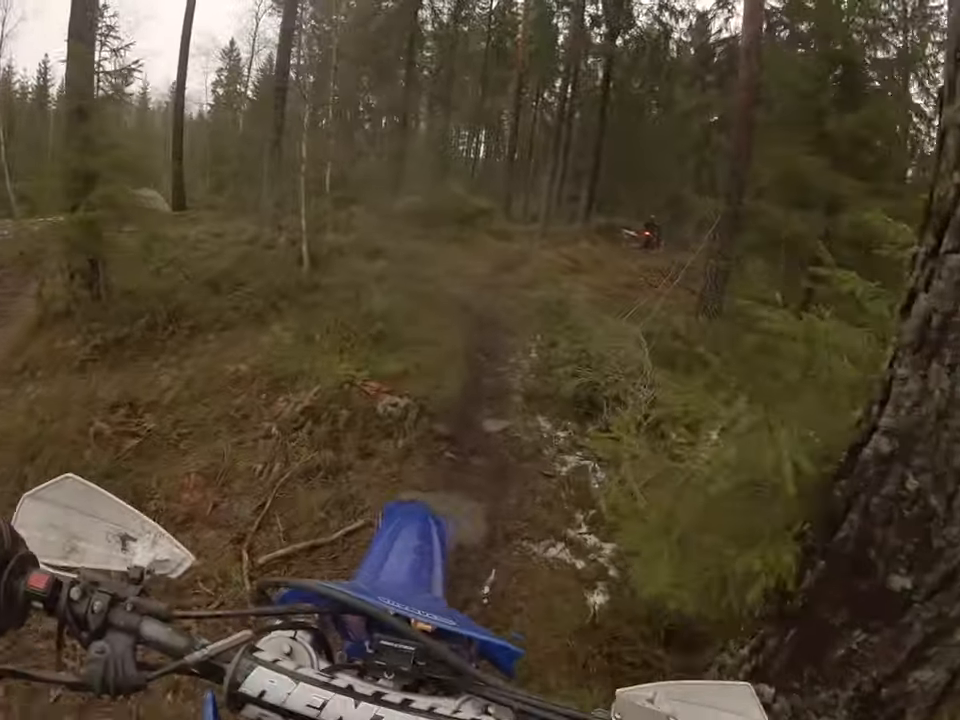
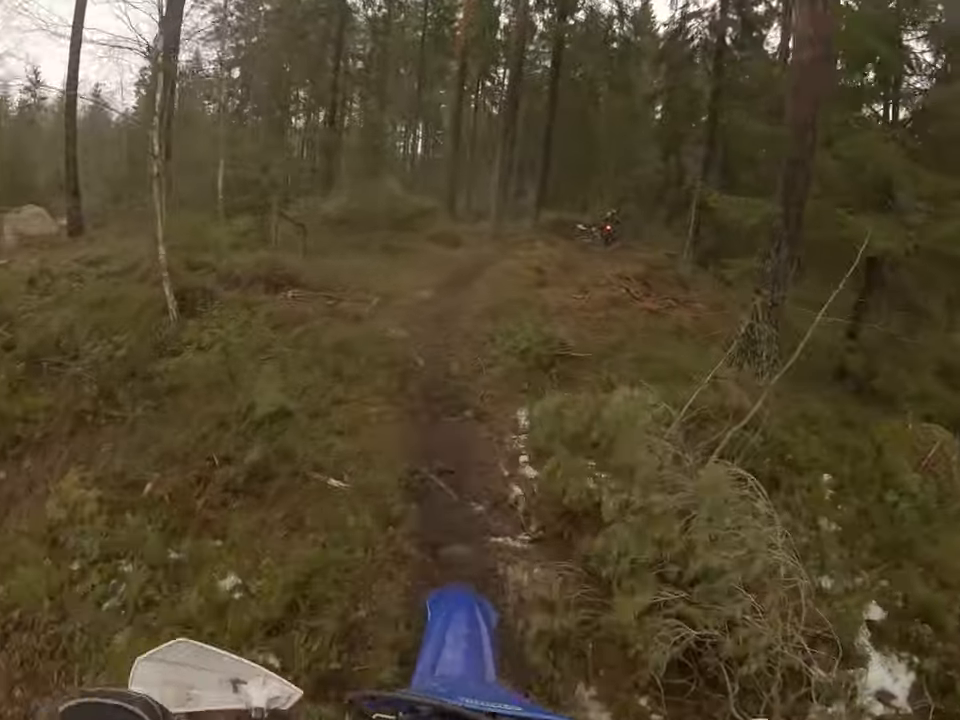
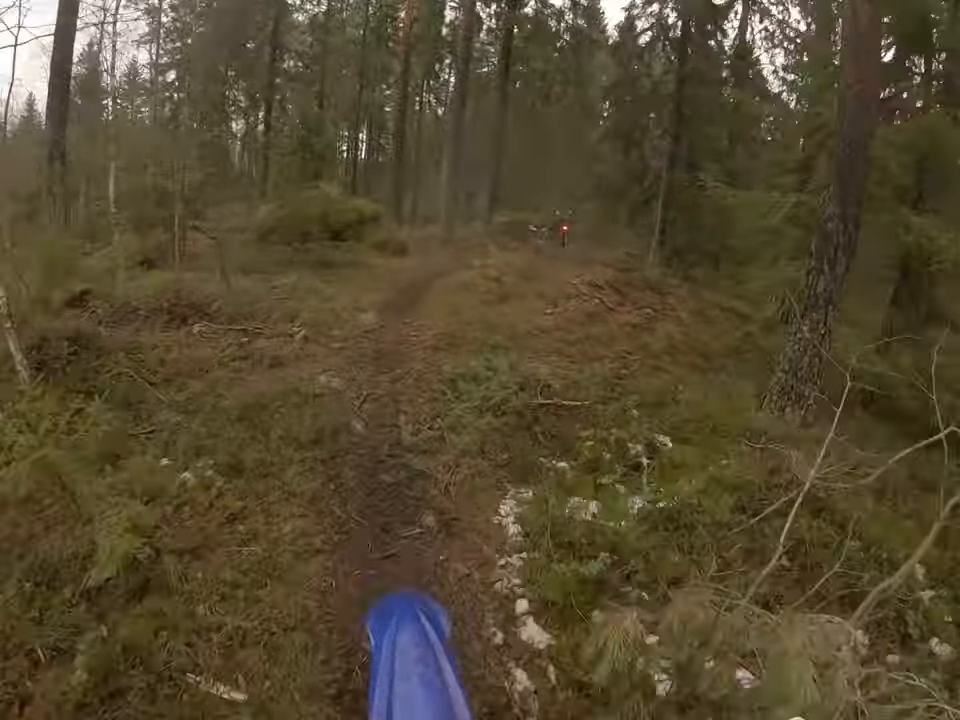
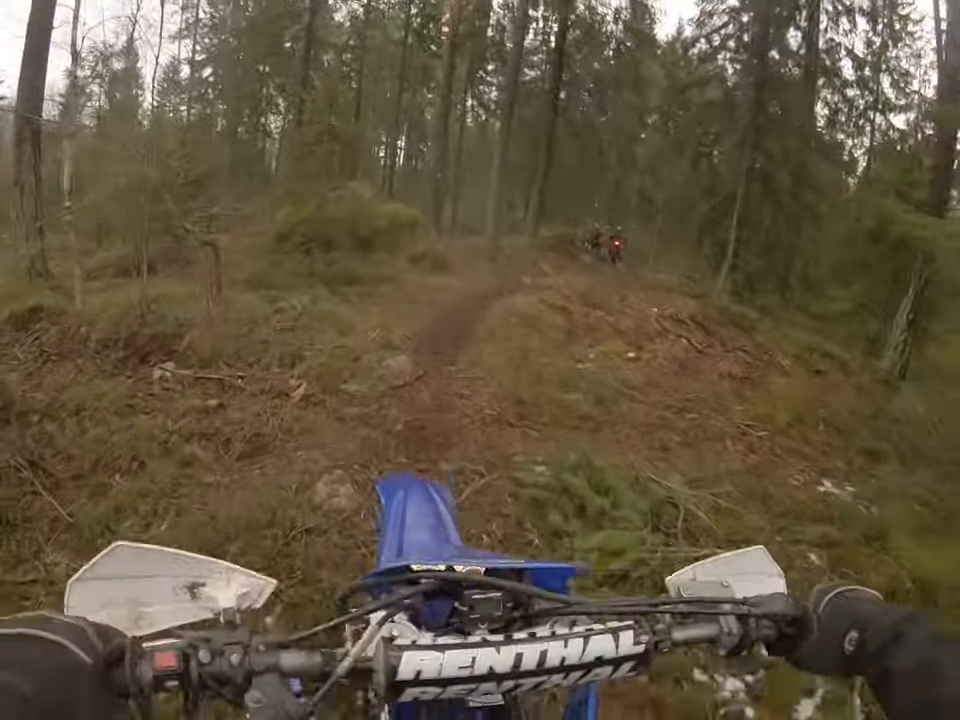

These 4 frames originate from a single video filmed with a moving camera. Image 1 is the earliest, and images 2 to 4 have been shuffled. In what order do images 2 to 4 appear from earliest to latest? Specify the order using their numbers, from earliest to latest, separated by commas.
2, 3, 4
